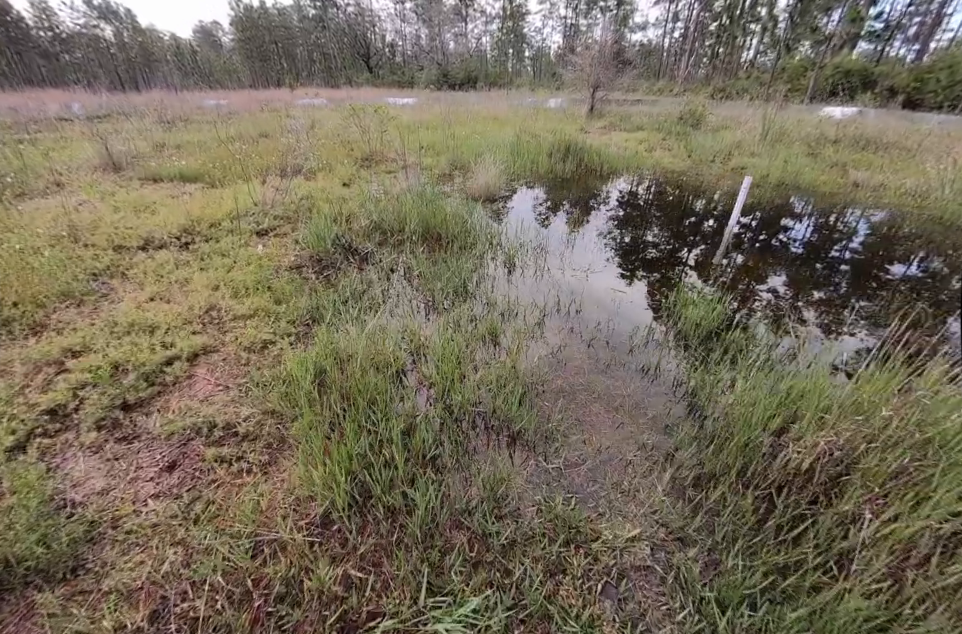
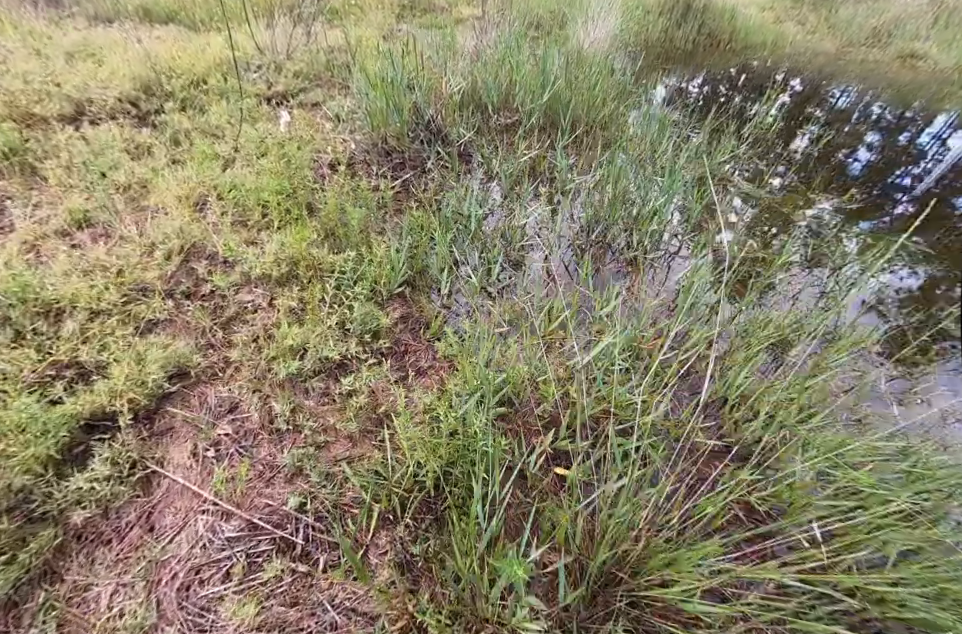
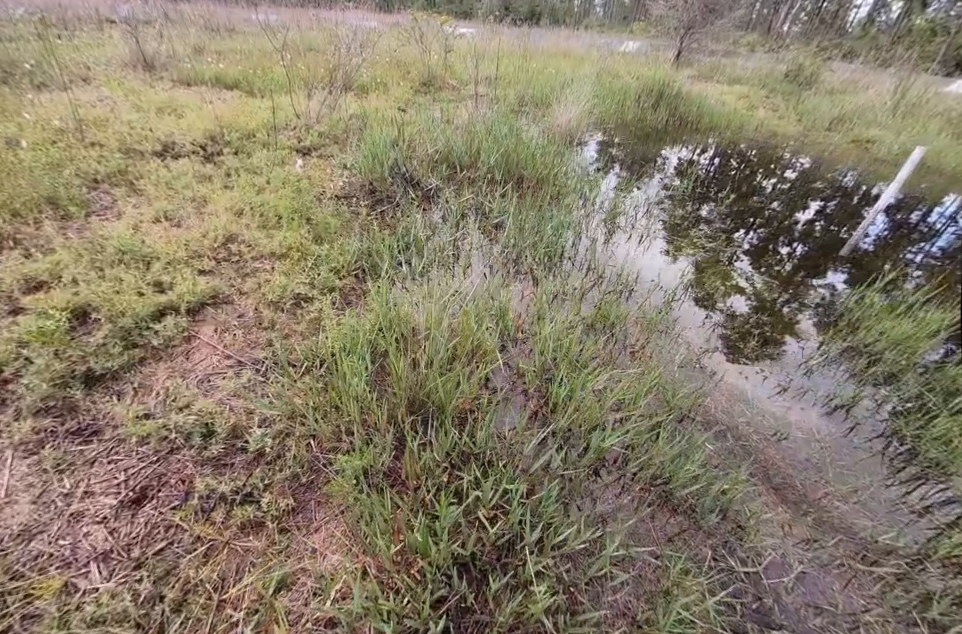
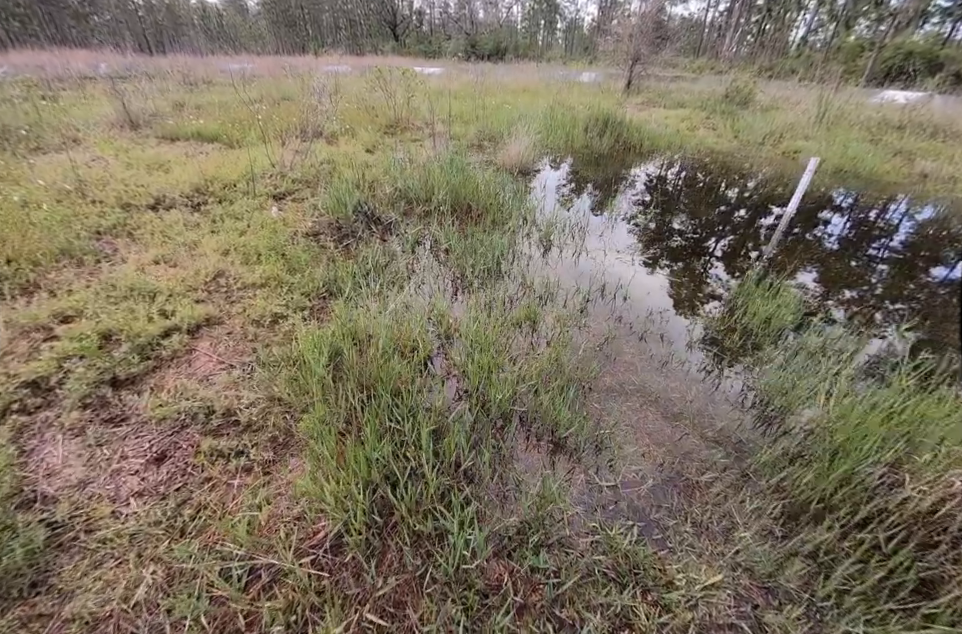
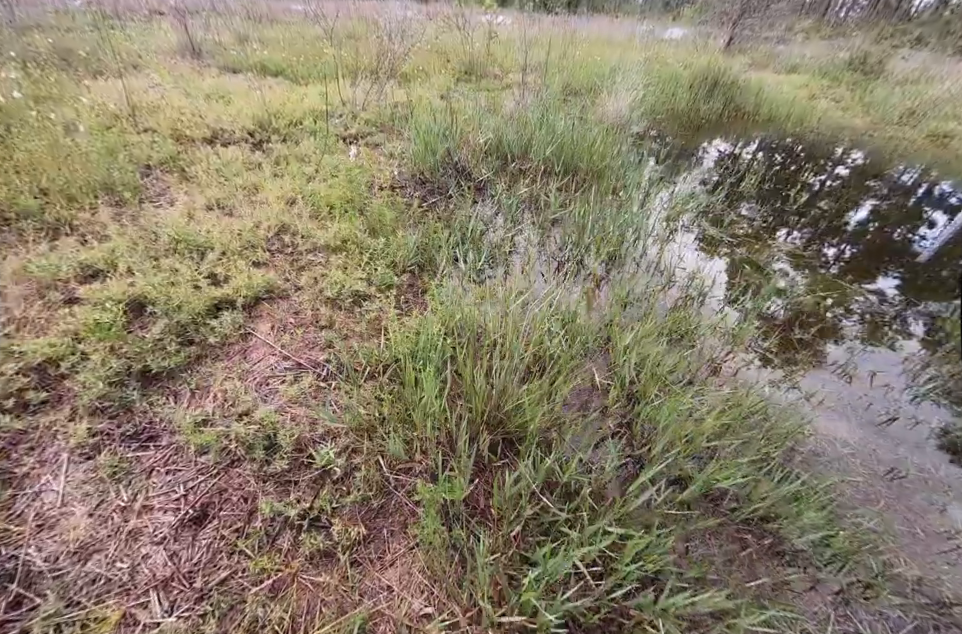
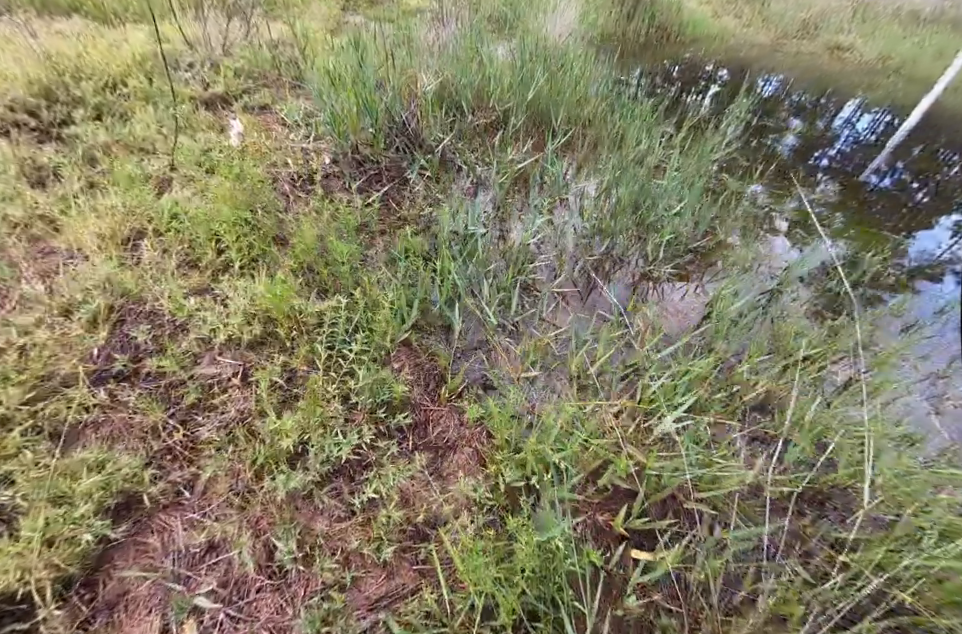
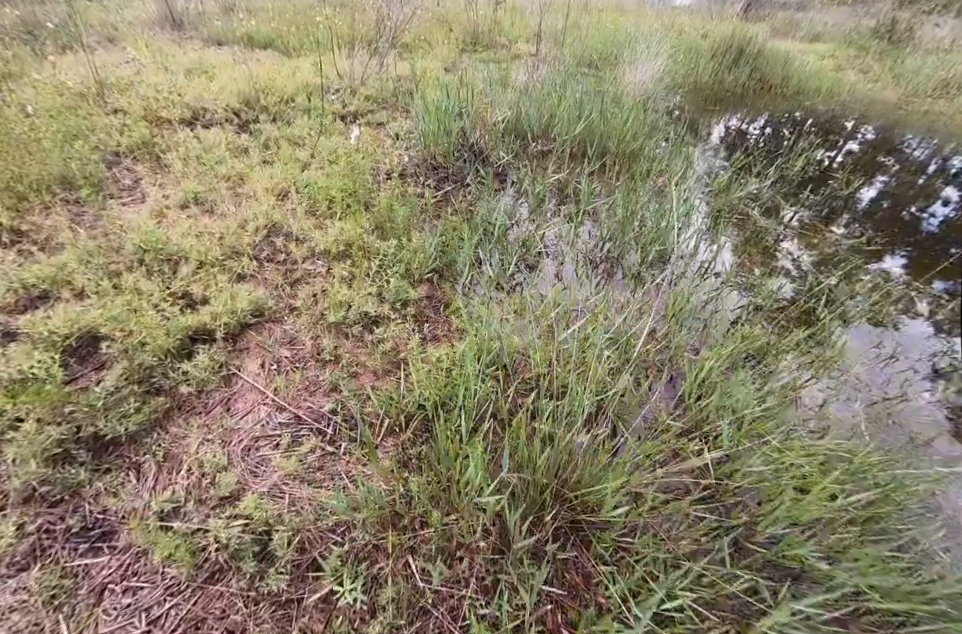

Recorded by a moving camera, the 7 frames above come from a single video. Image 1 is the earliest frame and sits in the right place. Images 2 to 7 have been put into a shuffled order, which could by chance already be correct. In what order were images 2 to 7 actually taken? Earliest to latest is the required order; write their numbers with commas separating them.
4, 3, 5, 7, 2, 6
